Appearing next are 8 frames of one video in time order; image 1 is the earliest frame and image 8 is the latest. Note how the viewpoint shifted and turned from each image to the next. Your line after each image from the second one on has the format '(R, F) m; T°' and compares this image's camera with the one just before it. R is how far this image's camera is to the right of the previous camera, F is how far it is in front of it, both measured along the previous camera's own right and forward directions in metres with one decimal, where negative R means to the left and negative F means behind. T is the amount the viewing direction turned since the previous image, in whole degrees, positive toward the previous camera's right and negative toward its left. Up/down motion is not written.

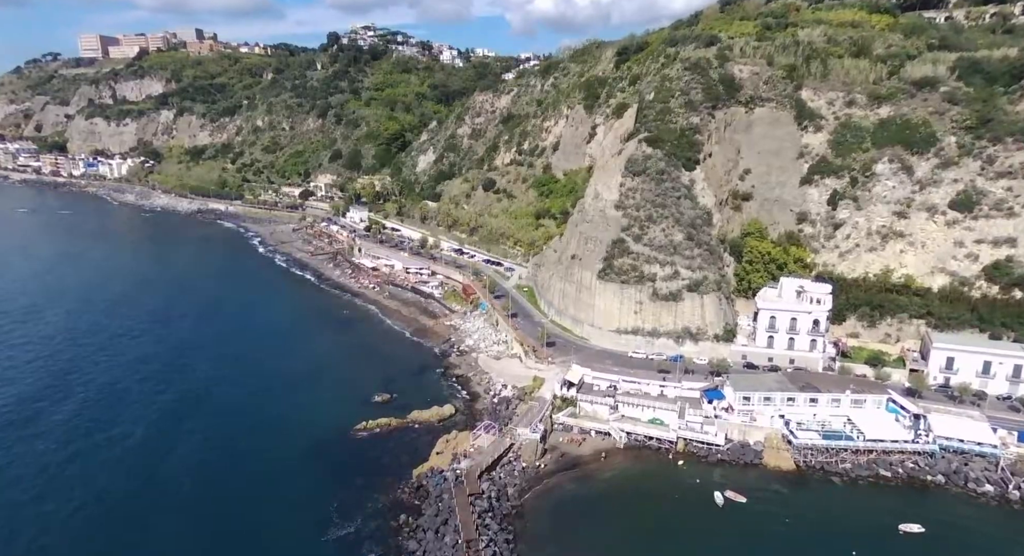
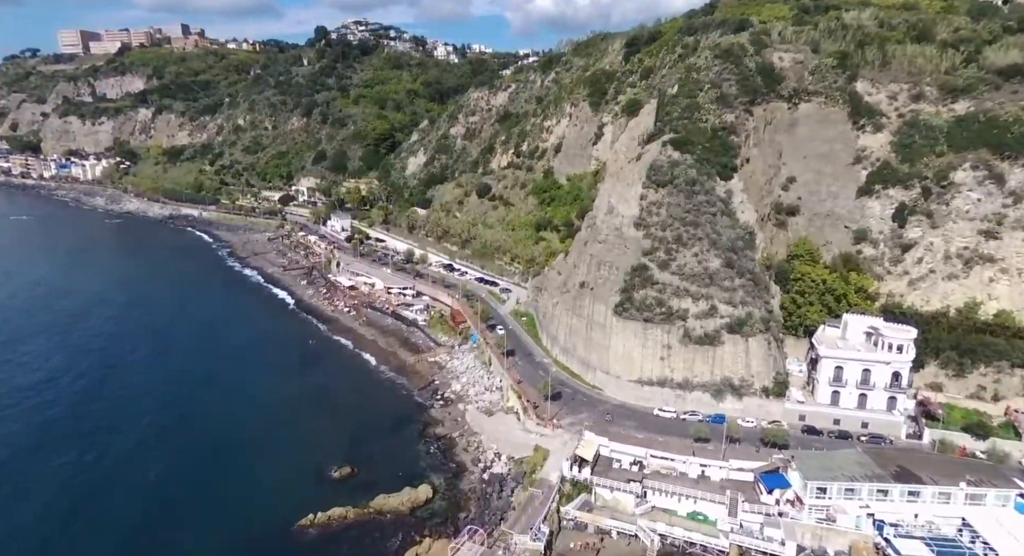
(+0.2, +9.0) m; 0°
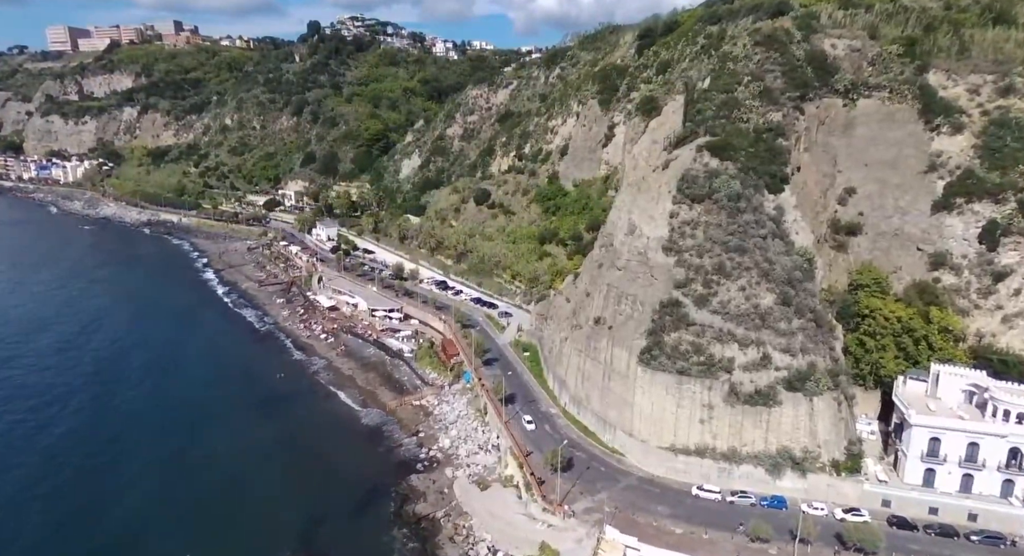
(+0.1, +7.4) m; 0°
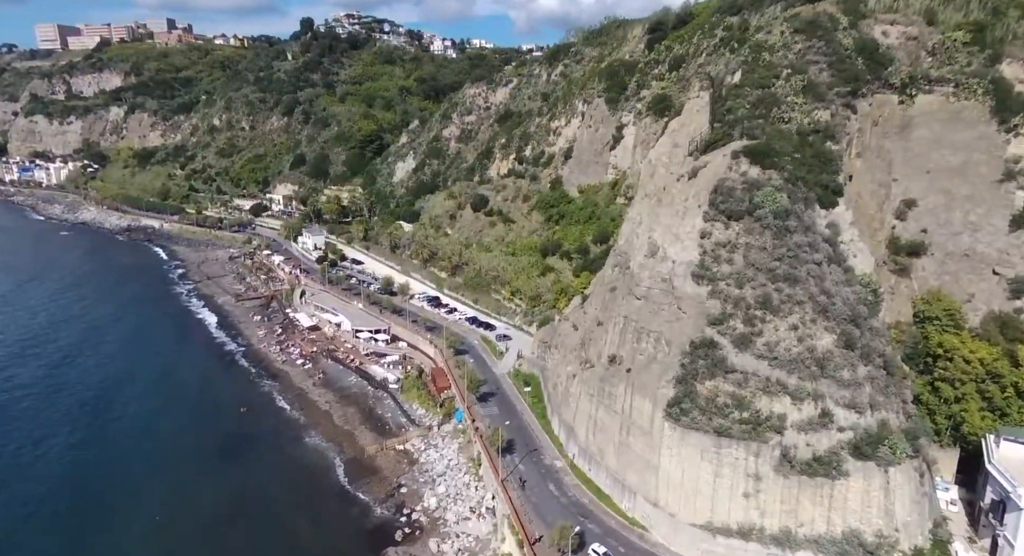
(+0.1, +5.5) m; 0°
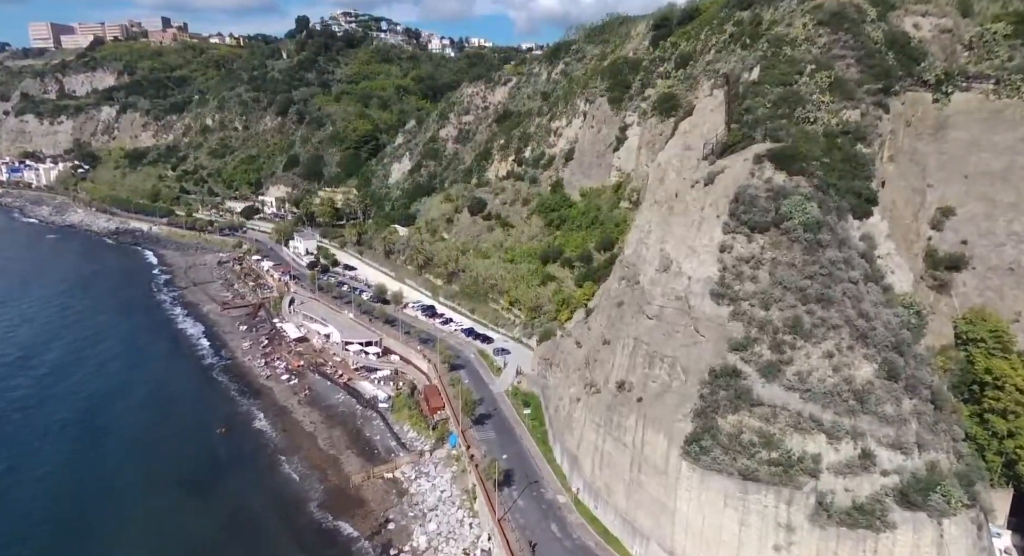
(+0.1, +2.7) m; 0°
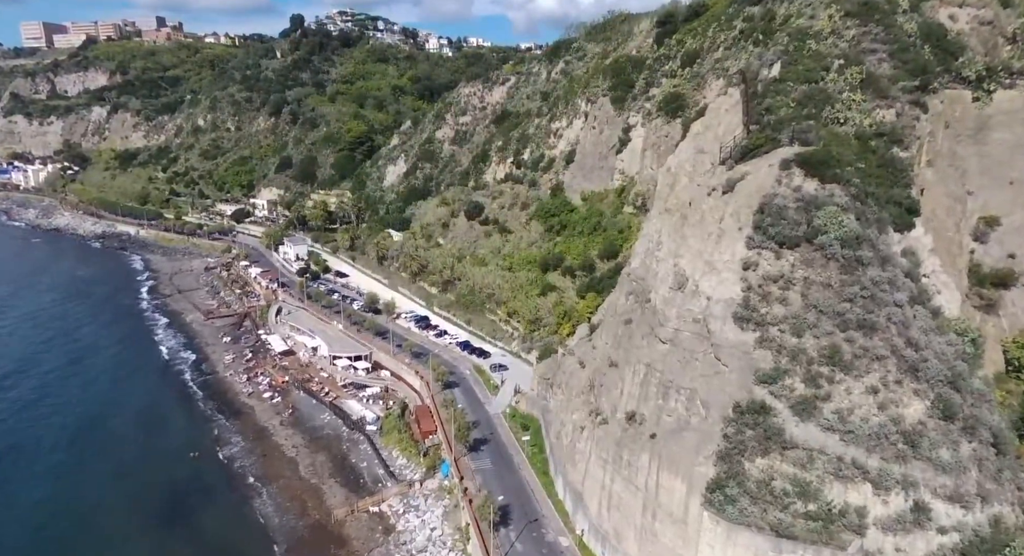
(+0.1, +2.7) m; 0°
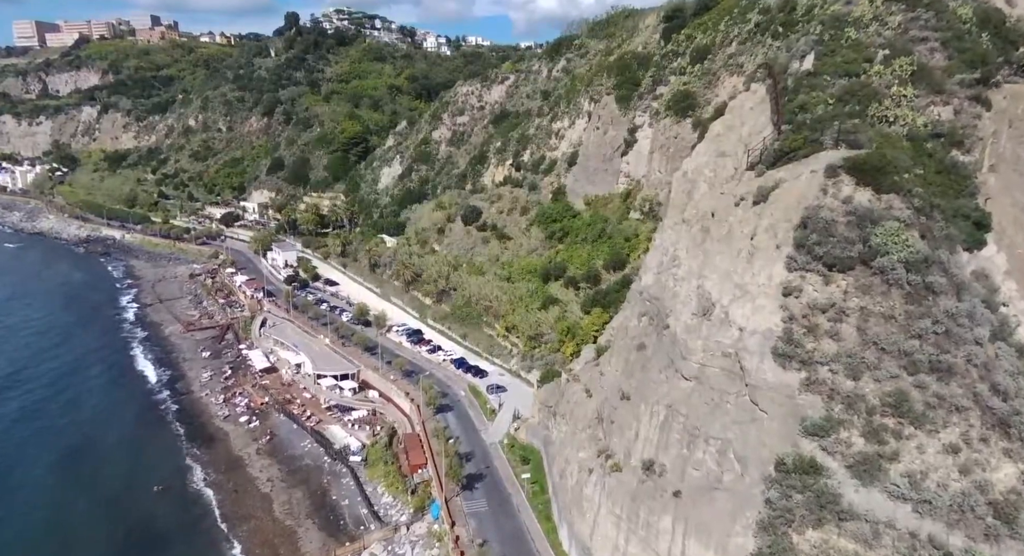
(+0.1, +3.3) m; 0°
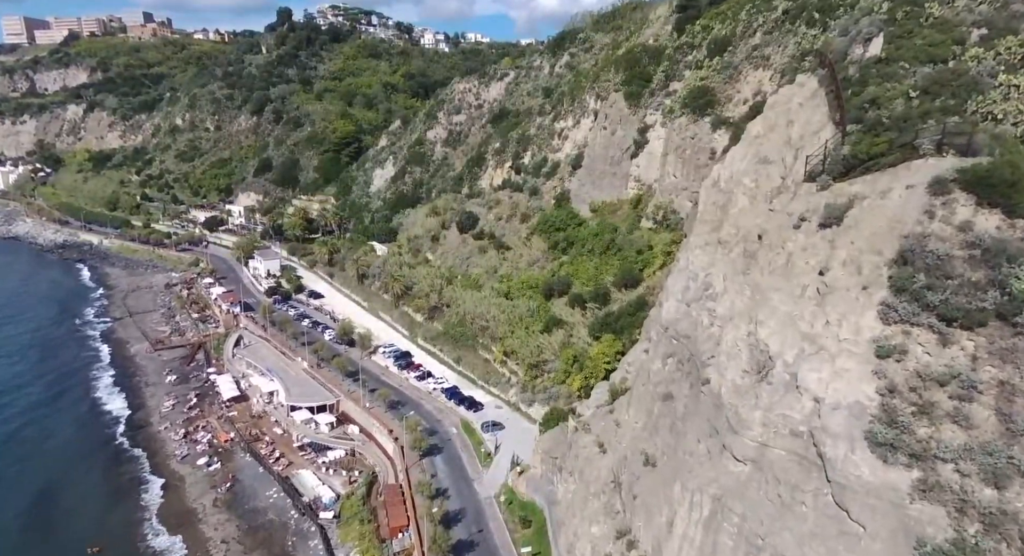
(+0.1, +4.8) m; 0°
